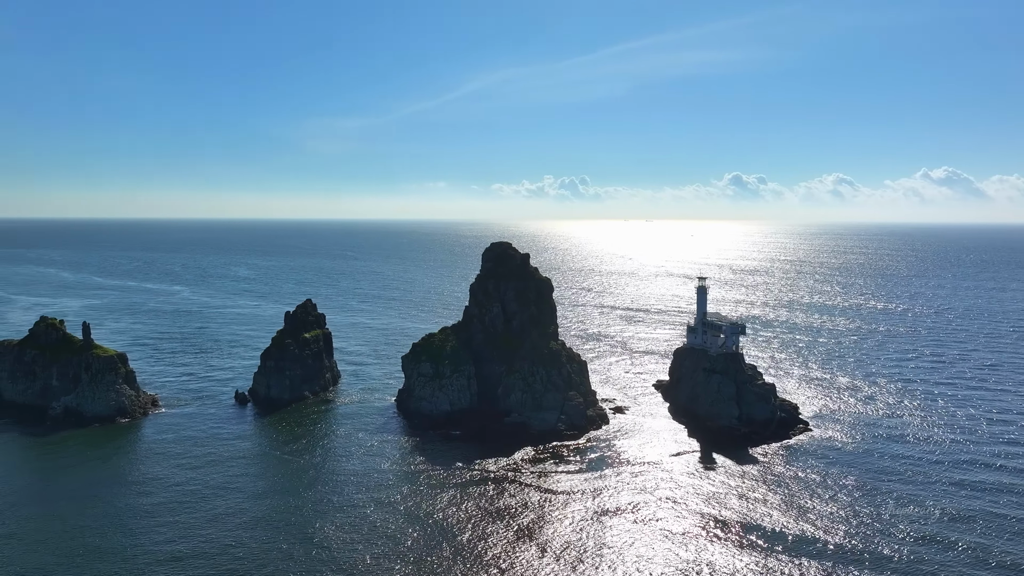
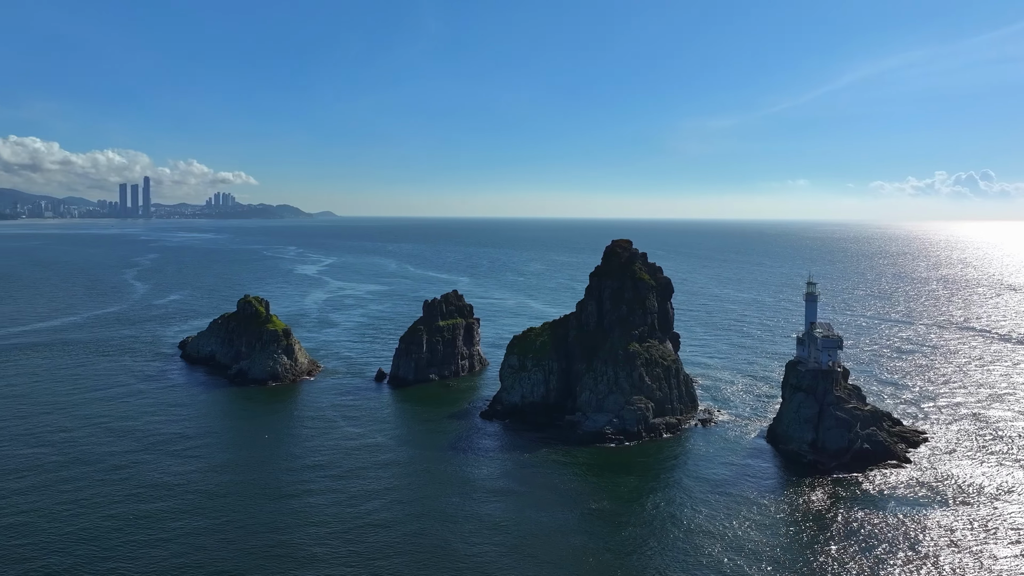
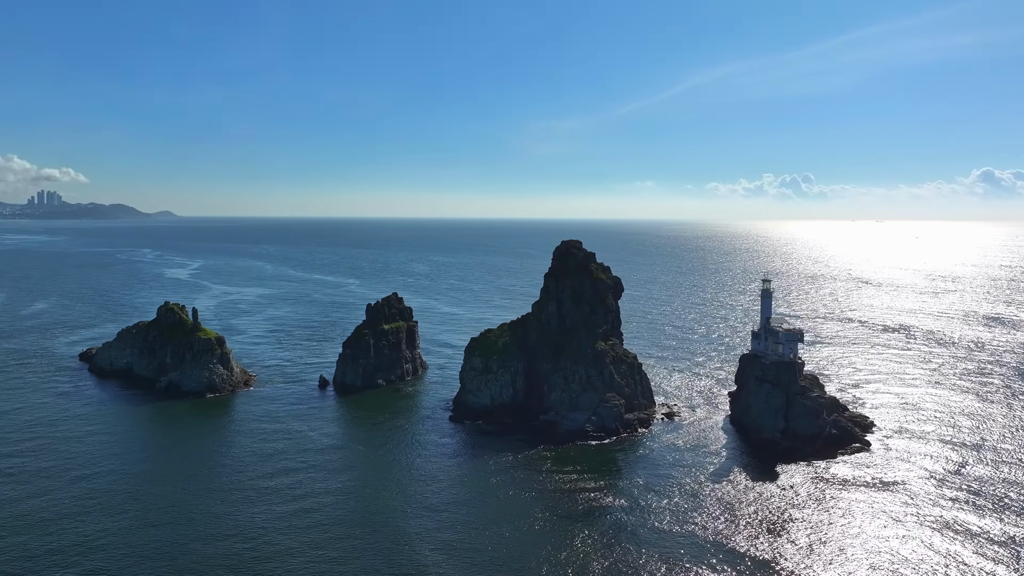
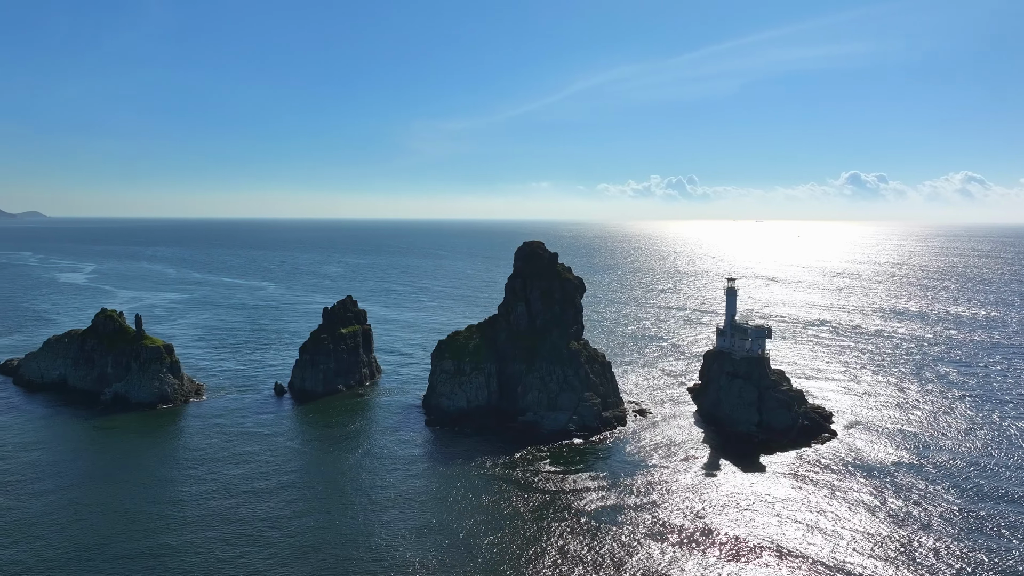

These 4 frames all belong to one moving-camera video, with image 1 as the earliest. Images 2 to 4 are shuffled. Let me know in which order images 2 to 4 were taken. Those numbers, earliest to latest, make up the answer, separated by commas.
4, 3, 2
